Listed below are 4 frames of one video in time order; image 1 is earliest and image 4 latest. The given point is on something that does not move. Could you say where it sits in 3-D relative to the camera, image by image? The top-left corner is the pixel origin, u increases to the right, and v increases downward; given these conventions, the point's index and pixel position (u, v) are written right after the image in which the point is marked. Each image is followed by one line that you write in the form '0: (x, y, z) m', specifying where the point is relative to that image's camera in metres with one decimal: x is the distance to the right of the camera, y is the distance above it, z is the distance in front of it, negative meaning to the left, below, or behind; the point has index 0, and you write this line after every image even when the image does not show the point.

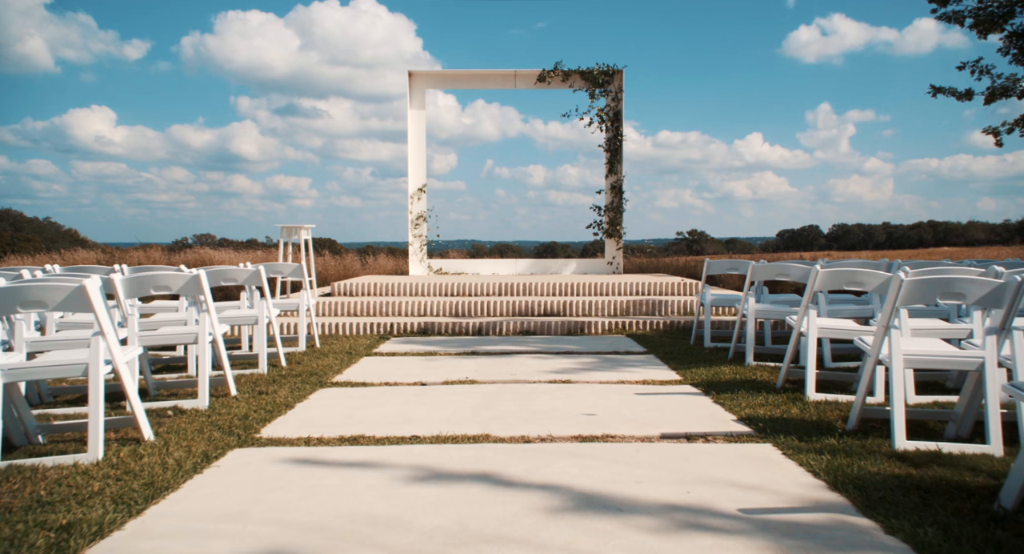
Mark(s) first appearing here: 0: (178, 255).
0: (-5.8, +0.4, +12.5) m
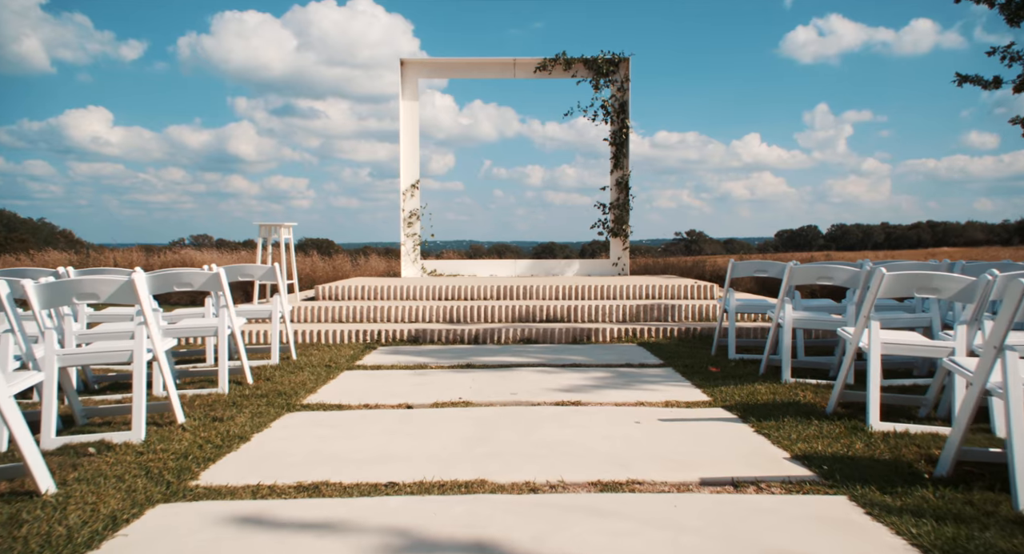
0: (-5.8, +0.3, +11.8) m
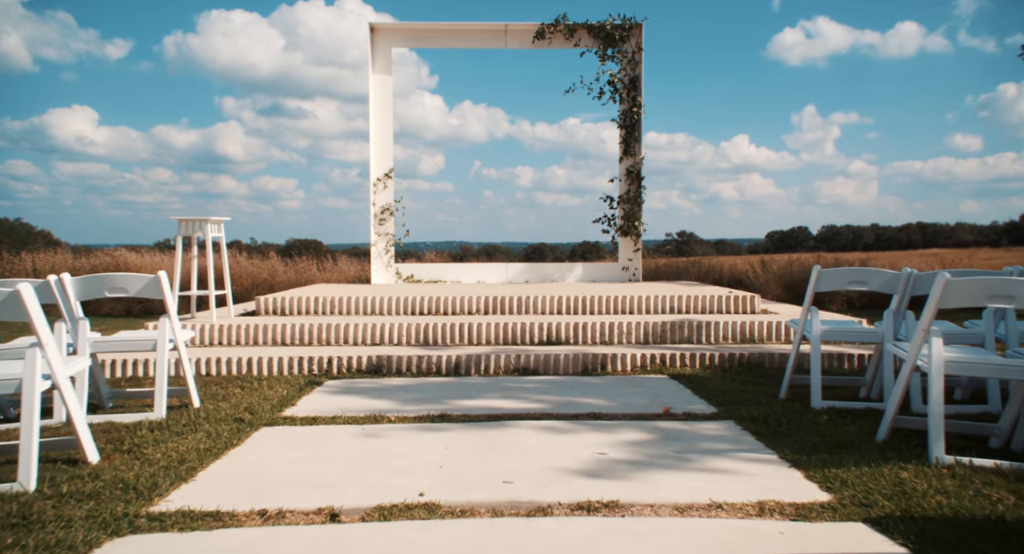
0: (-5.9, +0.3, +10.1) m
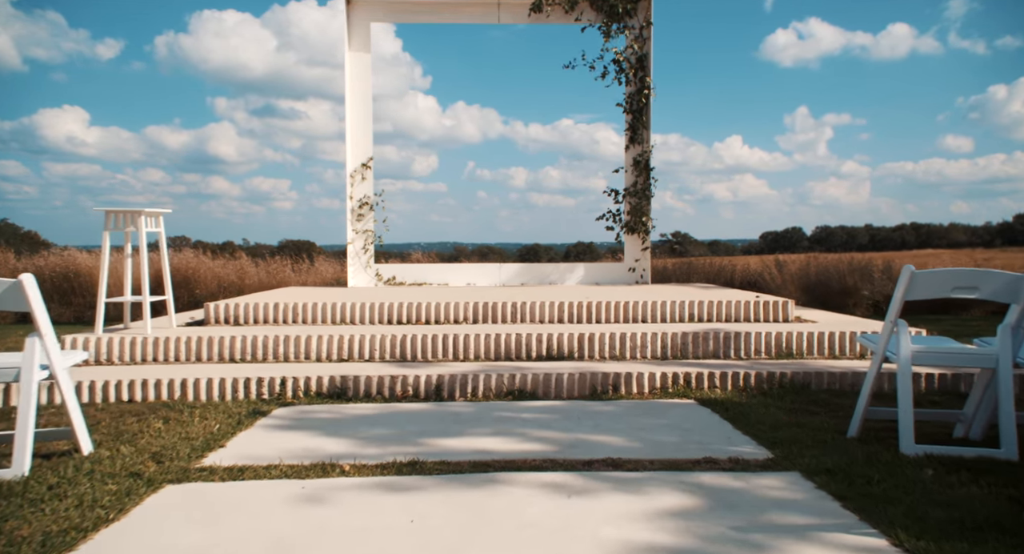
0: (-6.0, +0.2, +9.1) m
